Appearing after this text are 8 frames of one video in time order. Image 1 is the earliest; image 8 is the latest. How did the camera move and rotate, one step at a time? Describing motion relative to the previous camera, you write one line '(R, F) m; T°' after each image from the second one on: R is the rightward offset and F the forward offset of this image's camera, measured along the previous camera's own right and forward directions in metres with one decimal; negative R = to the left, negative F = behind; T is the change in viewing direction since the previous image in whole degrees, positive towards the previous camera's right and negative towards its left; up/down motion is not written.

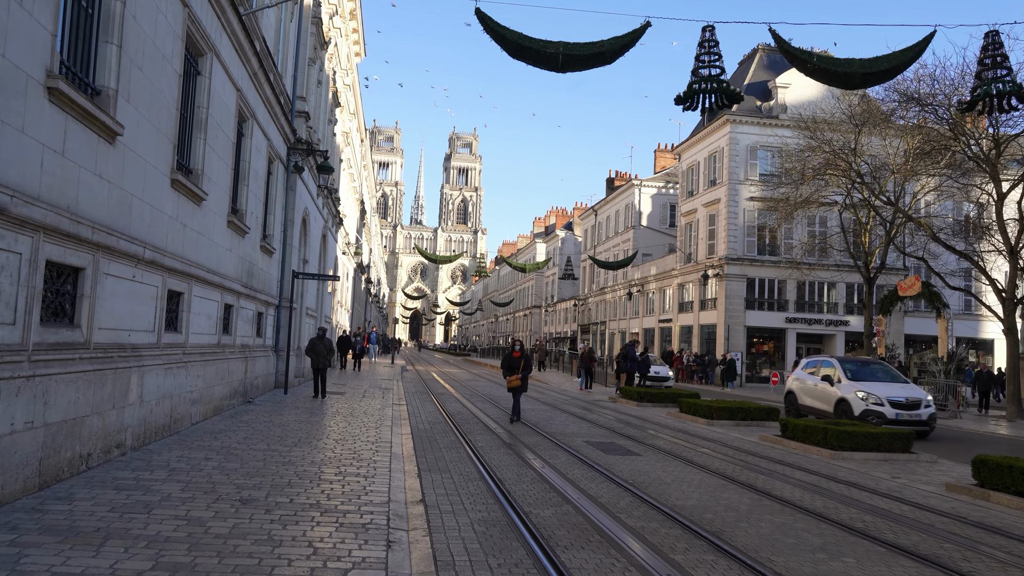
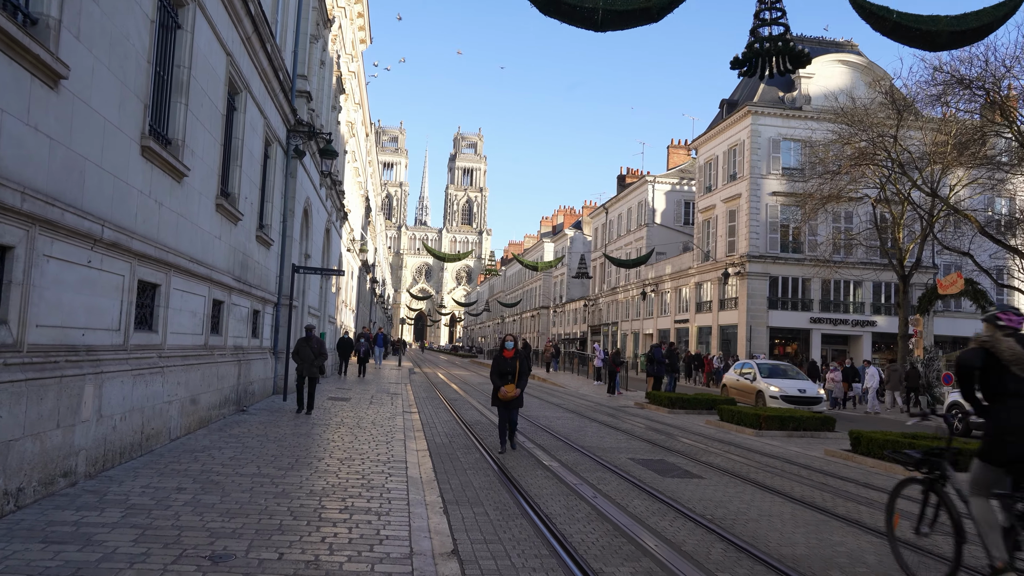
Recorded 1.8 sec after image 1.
(-0.4, +1.8) m; 0°
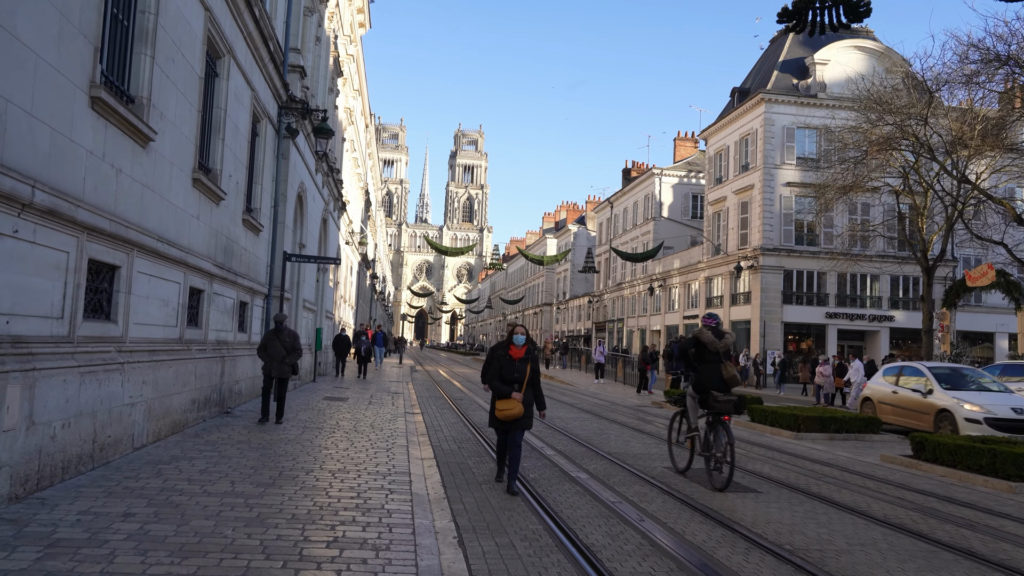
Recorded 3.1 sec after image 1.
(-0.2, +1.5) m; 0°
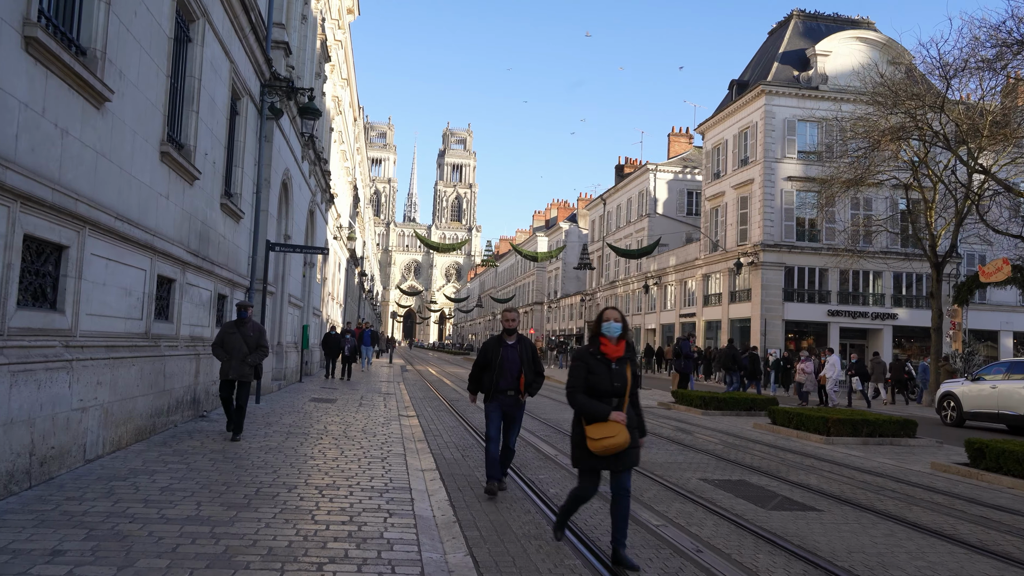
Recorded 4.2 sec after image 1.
(-0.3, +1.2) m; +1°
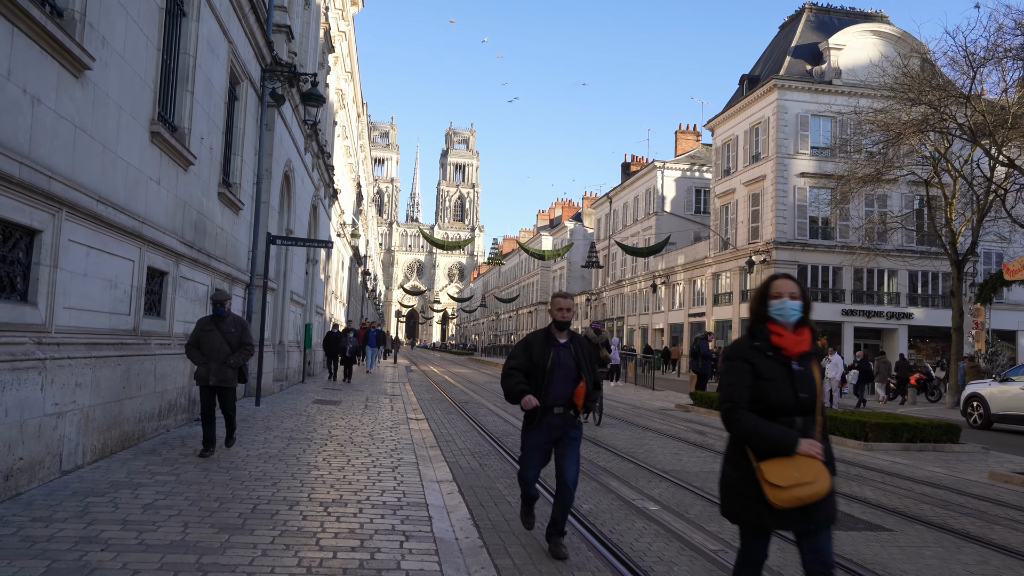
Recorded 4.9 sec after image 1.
(-0.2, +0.8) m; 0°
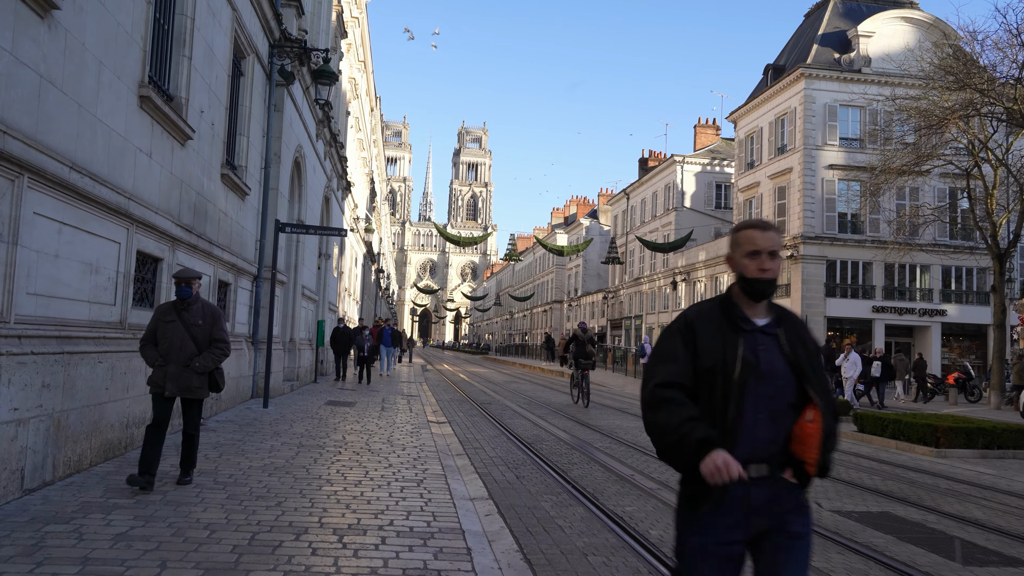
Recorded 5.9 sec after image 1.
(-0.3, +1.1) m; -1°
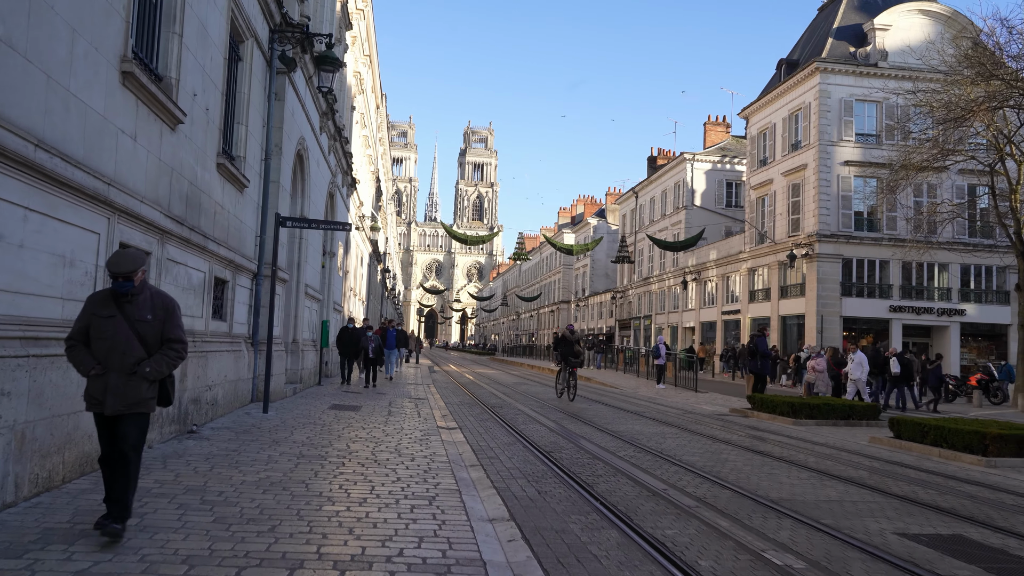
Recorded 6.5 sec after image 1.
(-0.1, +0.7) m; 0°
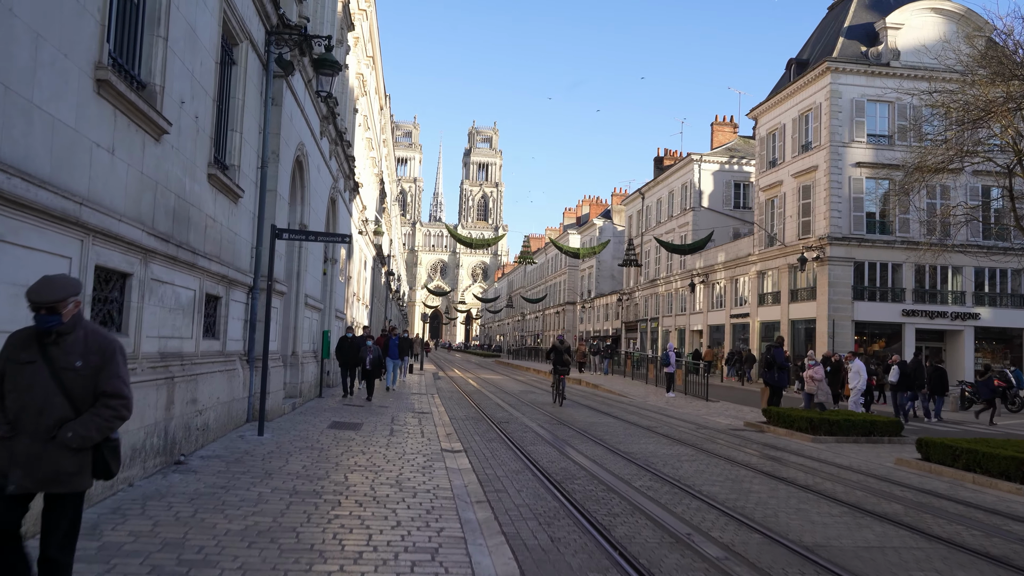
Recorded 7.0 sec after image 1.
(0.0, +0.6) m; 0°
